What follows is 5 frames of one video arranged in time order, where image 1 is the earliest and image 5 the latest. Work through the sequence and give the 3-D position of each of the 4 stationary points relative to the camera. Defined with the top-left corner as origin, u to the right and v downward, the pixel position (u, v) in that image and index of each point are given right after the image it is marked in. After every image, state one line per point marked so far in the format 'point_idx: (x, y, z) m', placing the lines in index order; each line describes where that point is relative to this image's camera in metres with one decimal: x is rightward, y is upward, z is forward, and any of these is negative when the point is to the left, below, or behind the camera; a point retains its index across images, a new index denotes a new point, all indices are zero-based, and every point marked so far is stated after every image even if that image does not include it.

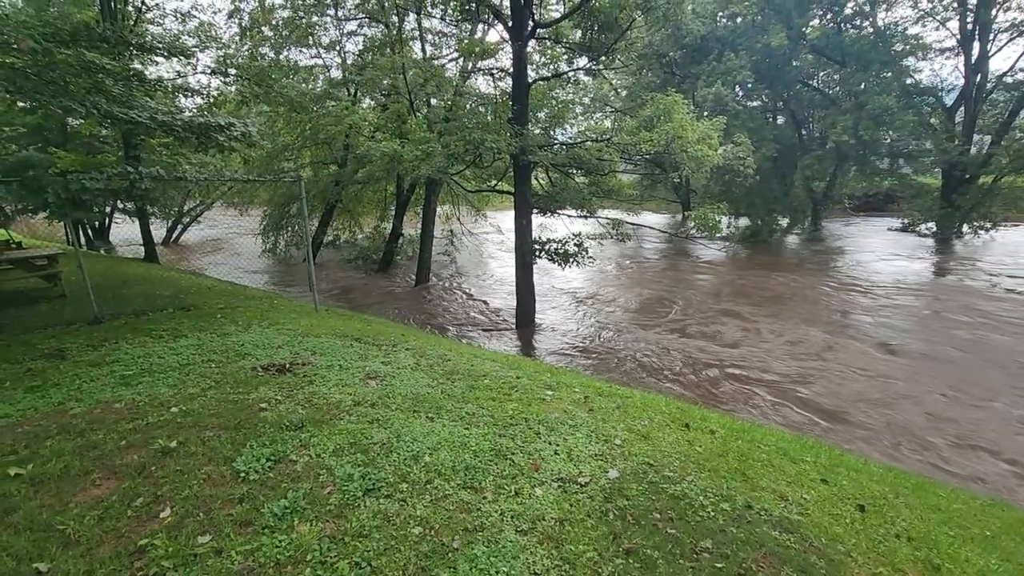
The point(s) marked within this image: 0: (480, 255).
0: (-1.2, +1.2, +19.3) m
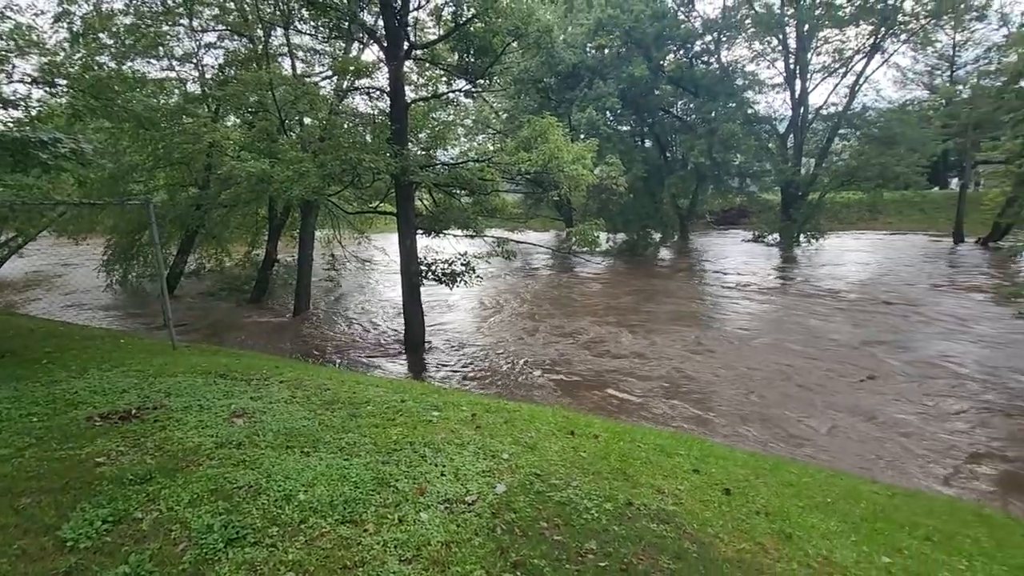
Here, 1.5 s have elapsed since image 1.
0: (-5.2, +0.3, +18.6) m
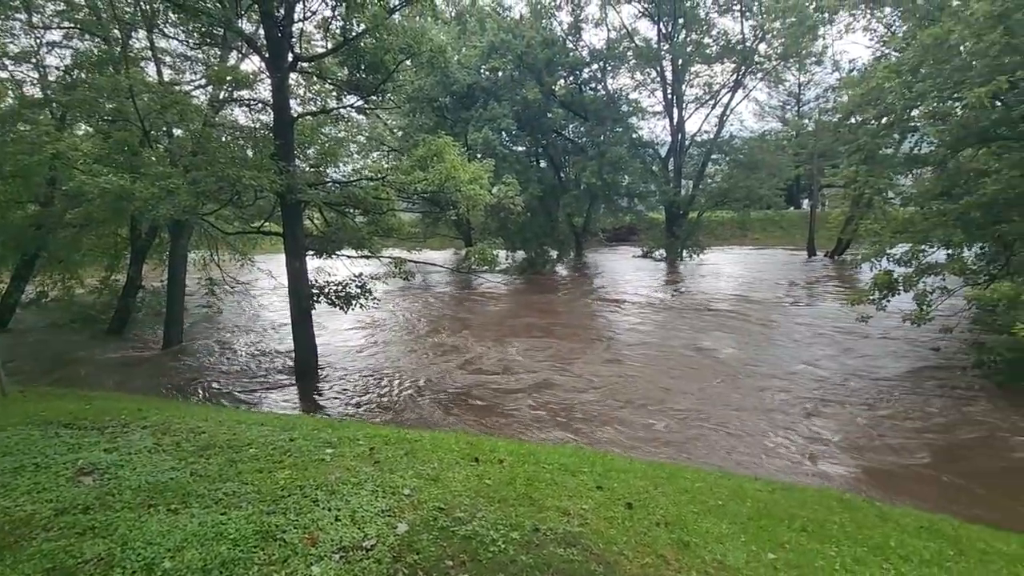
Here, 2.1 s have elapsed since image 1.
0: (-8.5, -0.5, +17.3) m
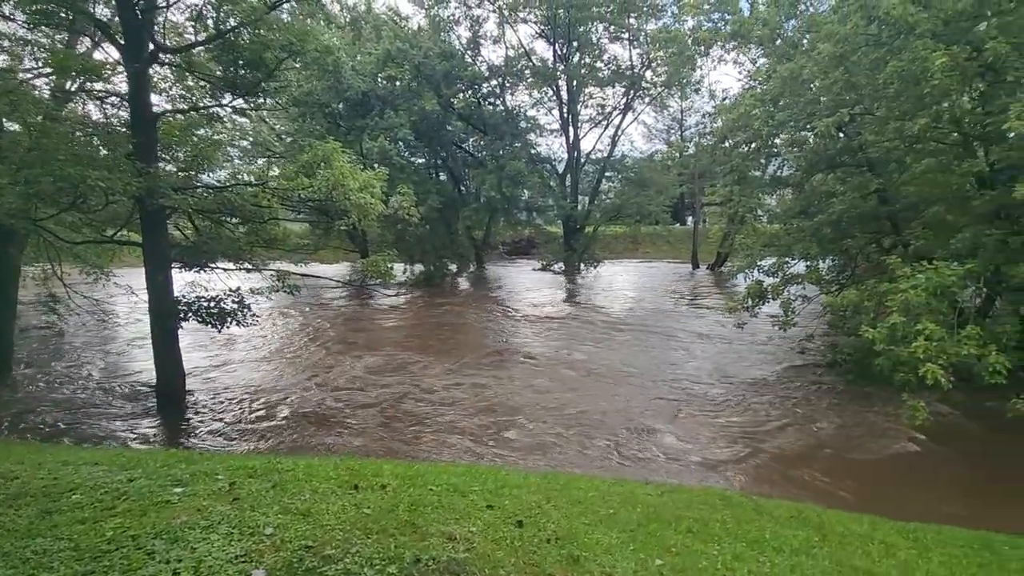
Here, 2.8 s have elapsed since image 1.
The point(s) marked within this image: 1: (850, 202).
0: (-11.6, -1.0, +15.2) m
1: (+7.4, +1.9, +11.4) m
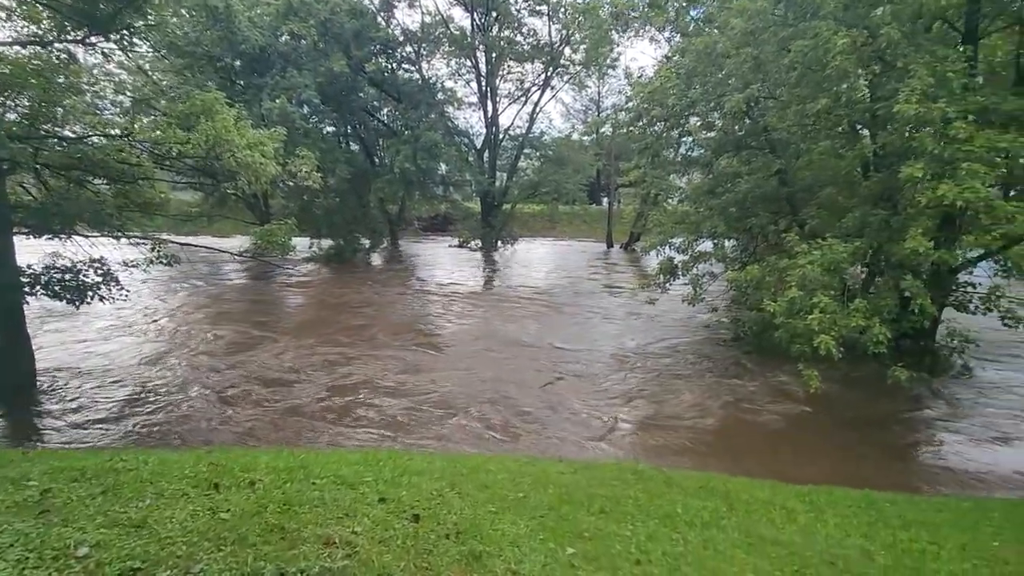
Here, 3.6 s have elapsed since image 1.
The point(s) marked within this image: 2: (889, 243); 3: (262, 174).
0: (-13.8, -0.3, +12.8) m
1: (+5.5, +2.4, +11.9) m
2: (+6.4, +0.8, +9.0) m
3: (-4.3, +2.0, +9.1) m
